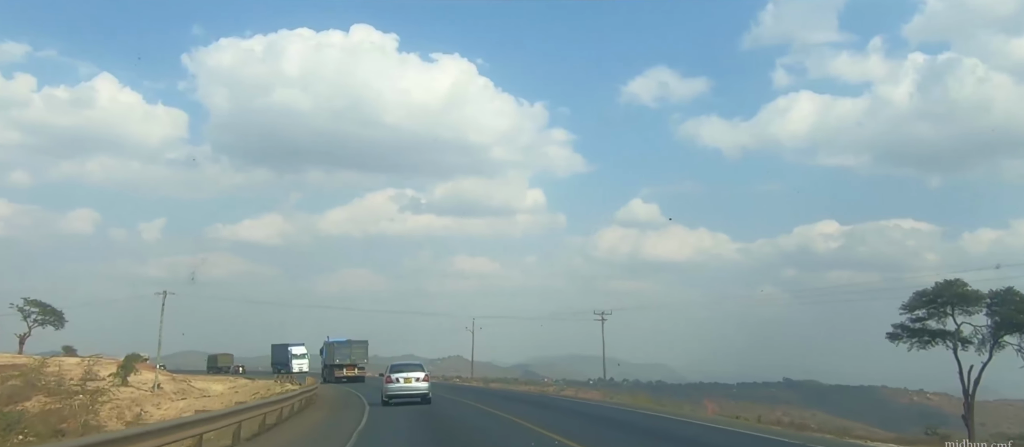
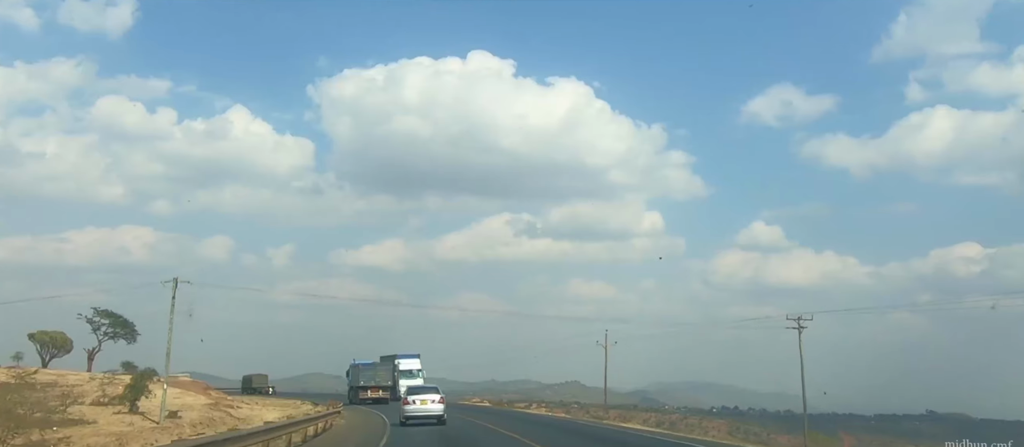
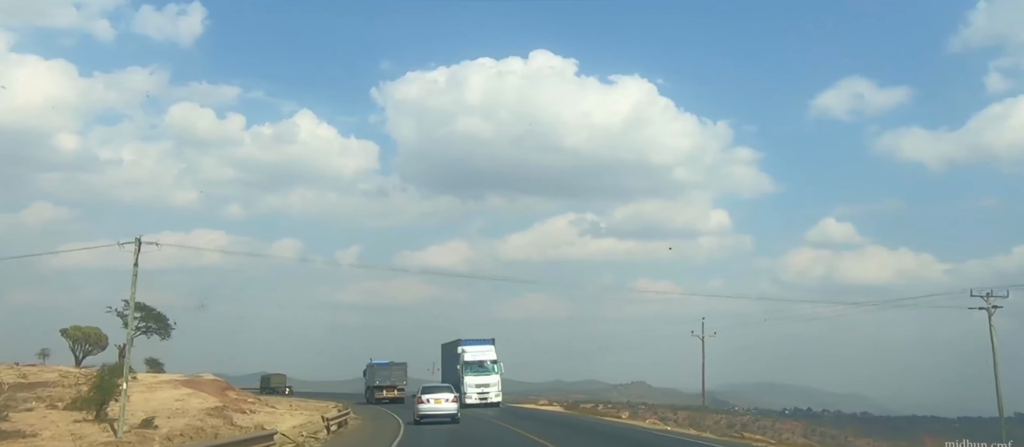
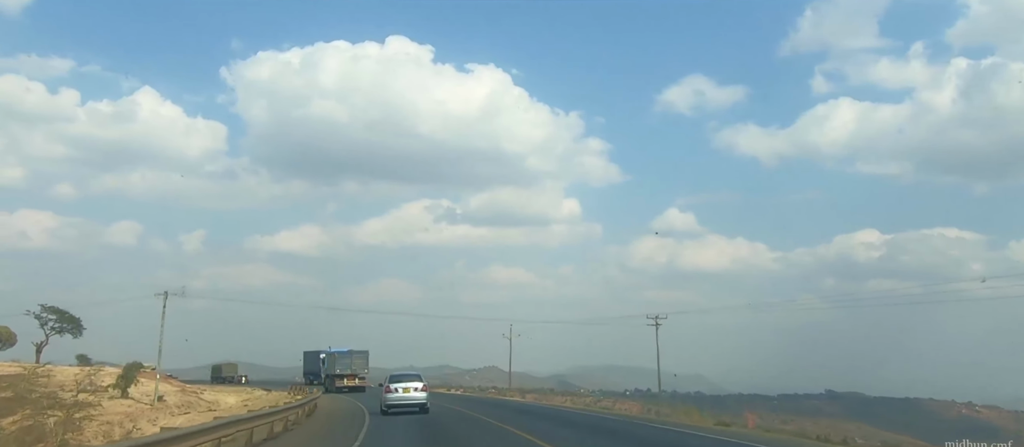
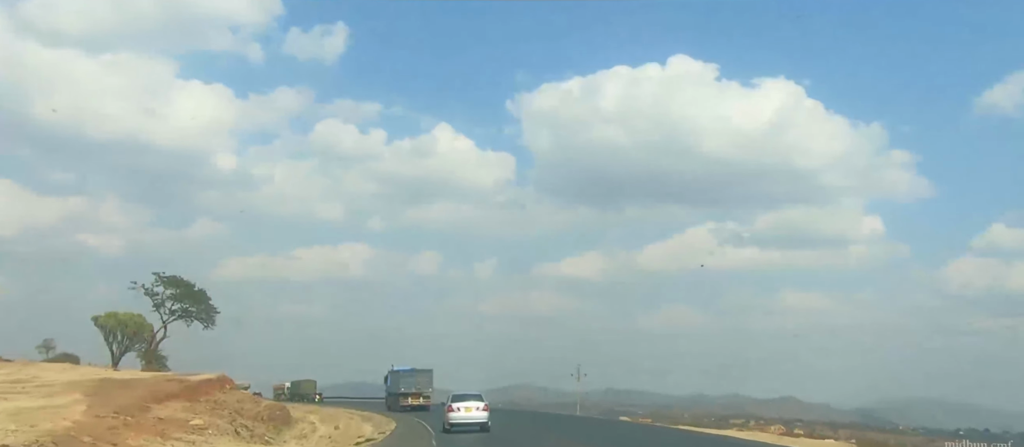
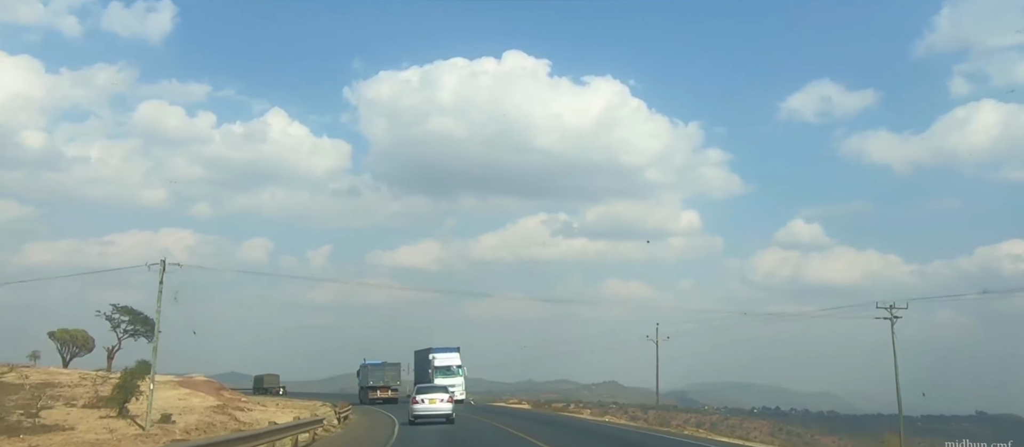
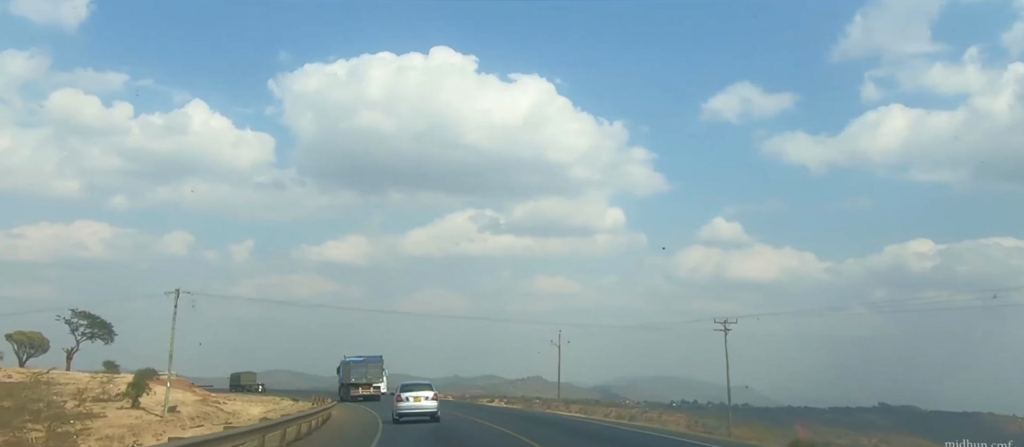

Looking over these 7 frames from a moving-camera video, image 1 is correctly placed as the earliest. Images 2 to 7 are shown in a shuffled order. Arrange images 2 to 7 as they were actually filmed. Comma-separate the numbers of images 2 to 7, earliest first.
4, 7, 2, 6, 3, 5
